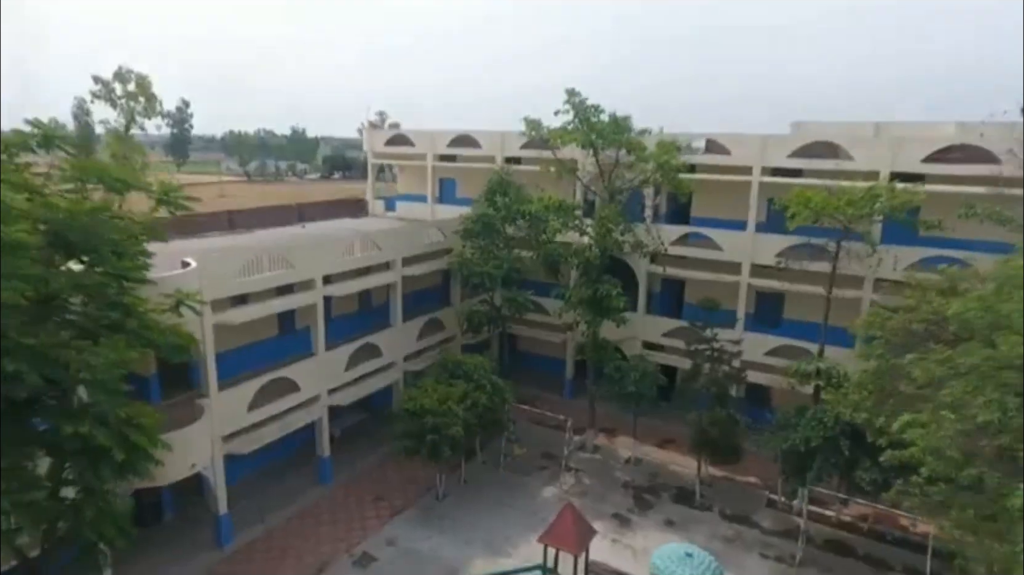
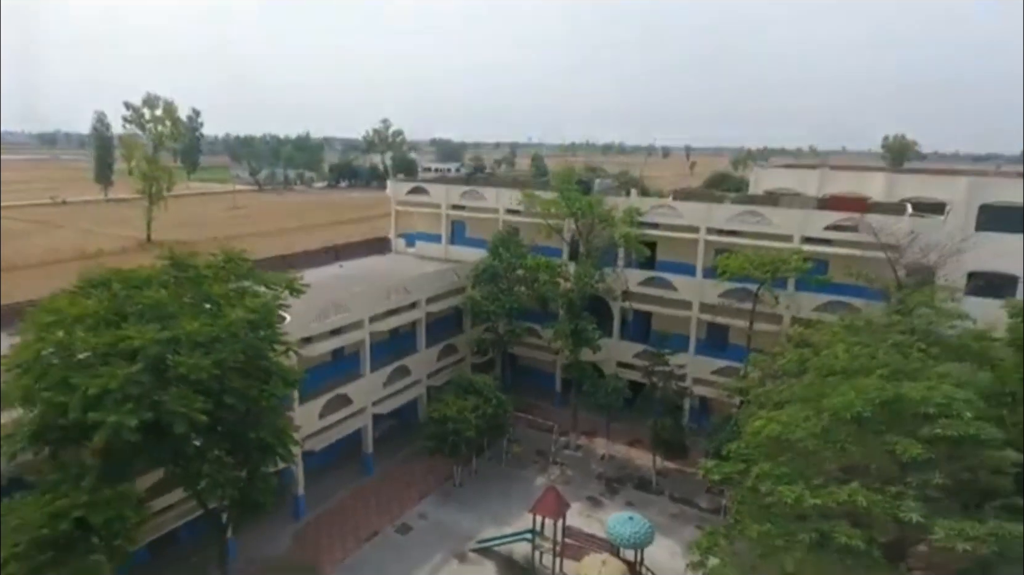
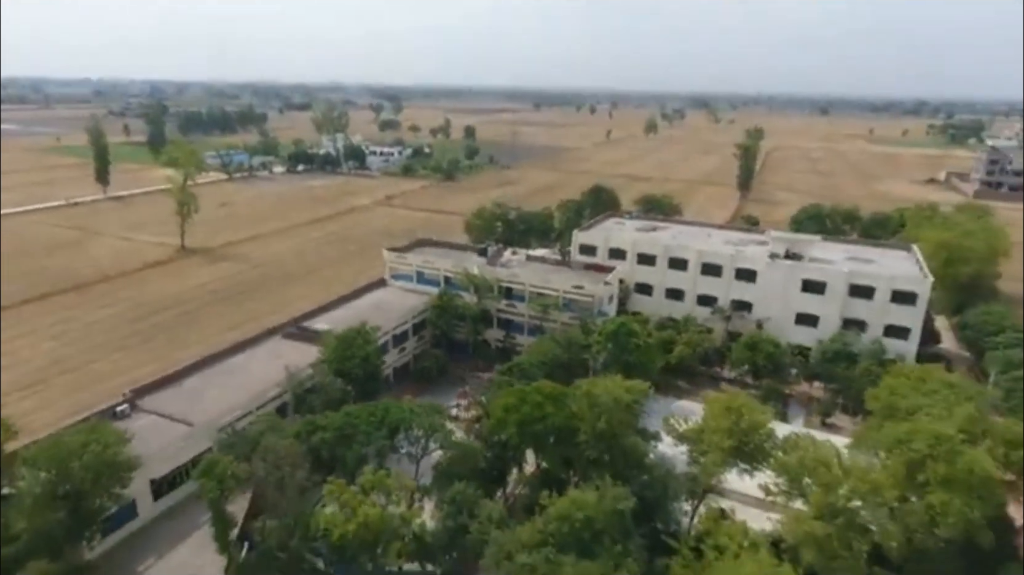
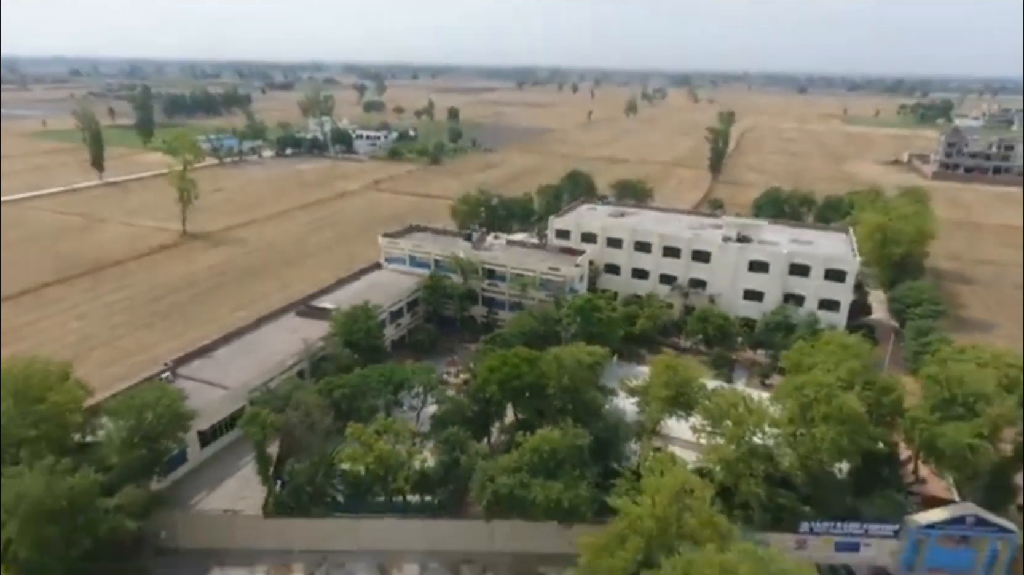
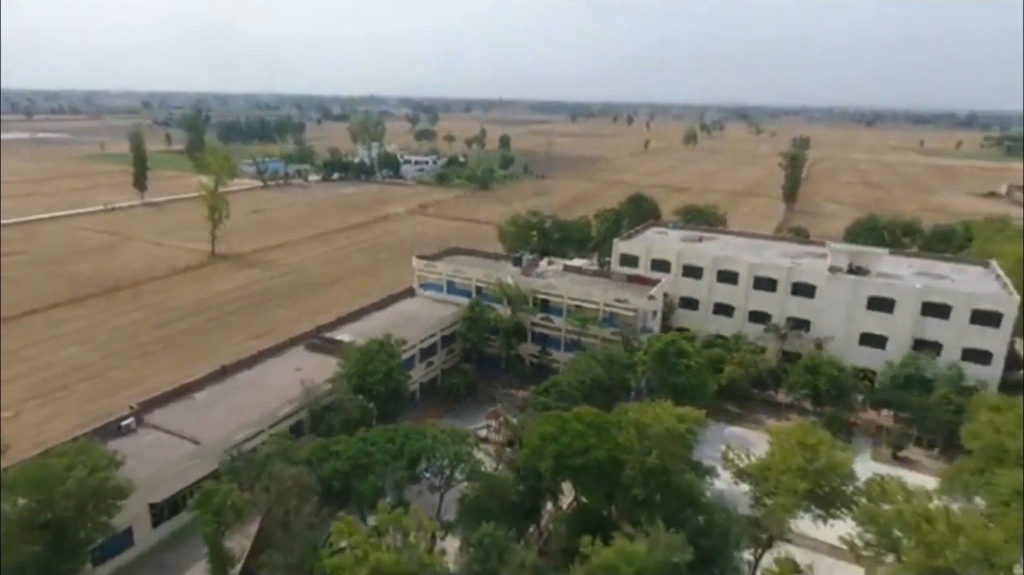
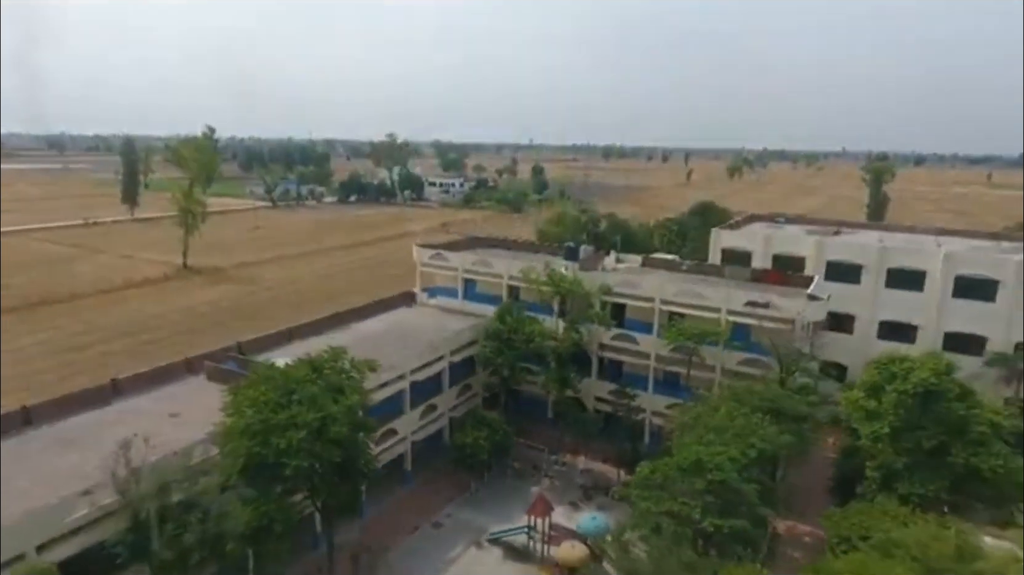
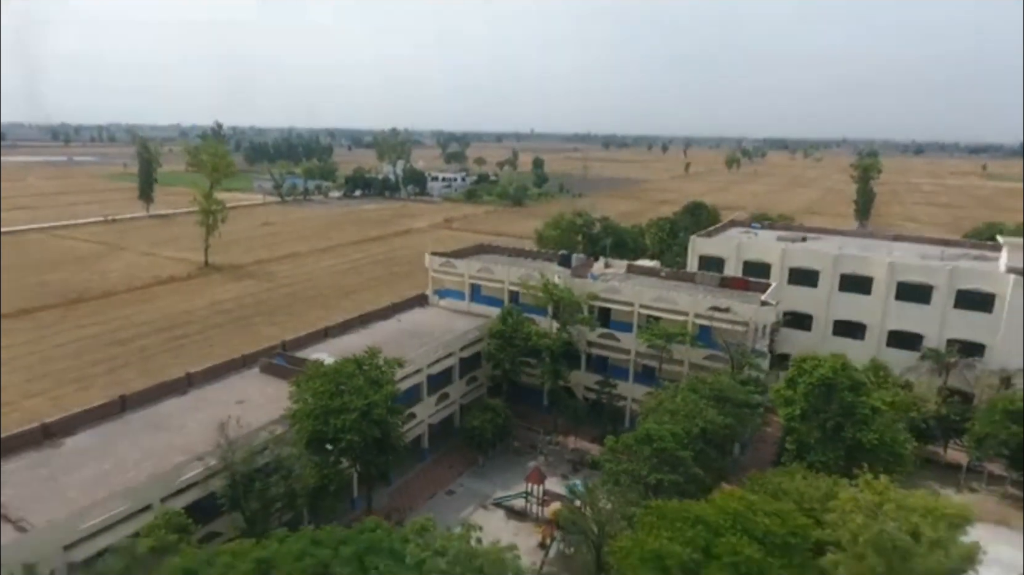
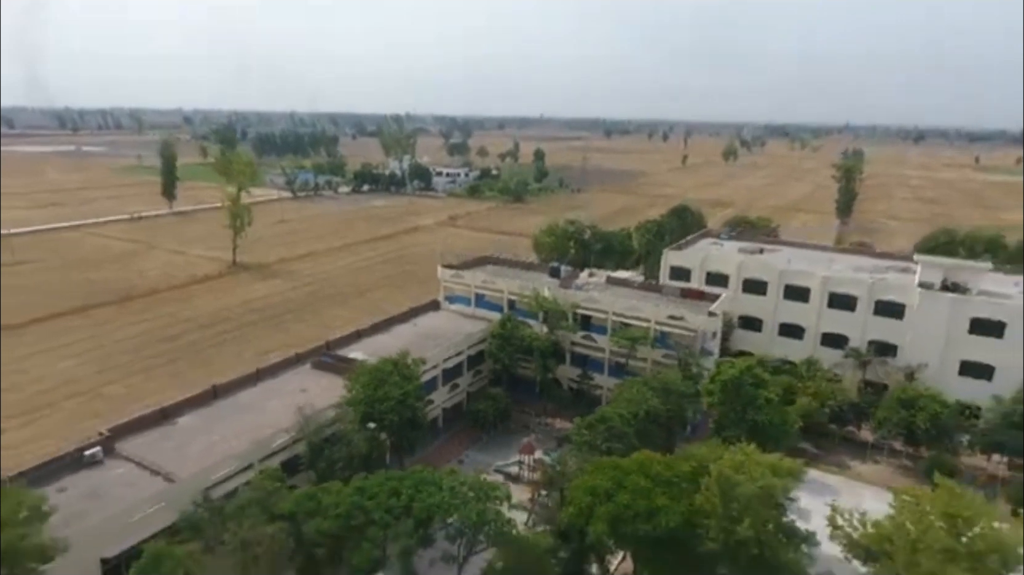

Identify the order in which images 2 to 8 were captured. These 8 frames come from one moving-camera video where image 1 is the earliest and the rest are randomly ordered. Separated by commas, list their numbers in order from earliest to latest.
2, 6, 7, 8, 5, 3, 4
